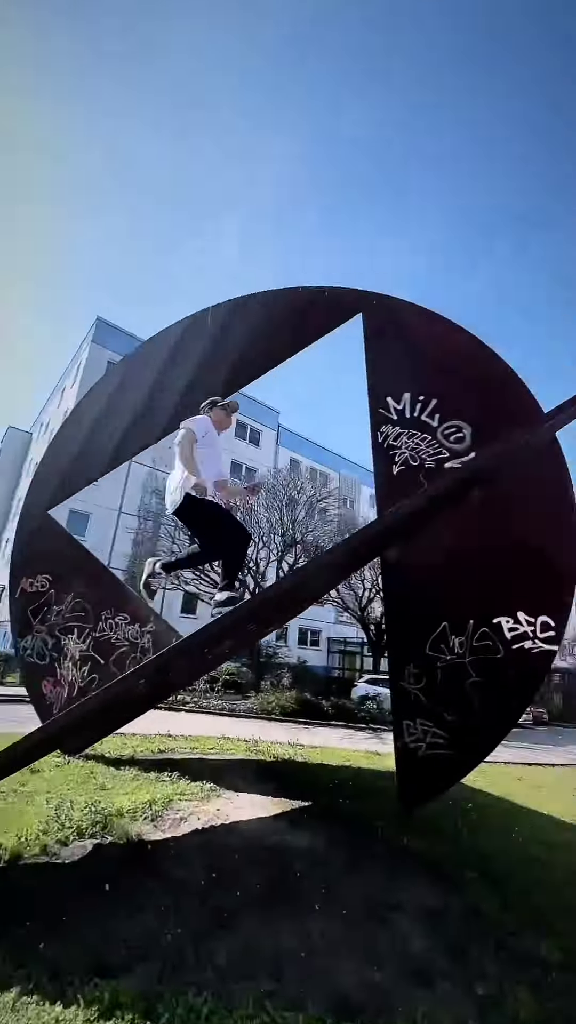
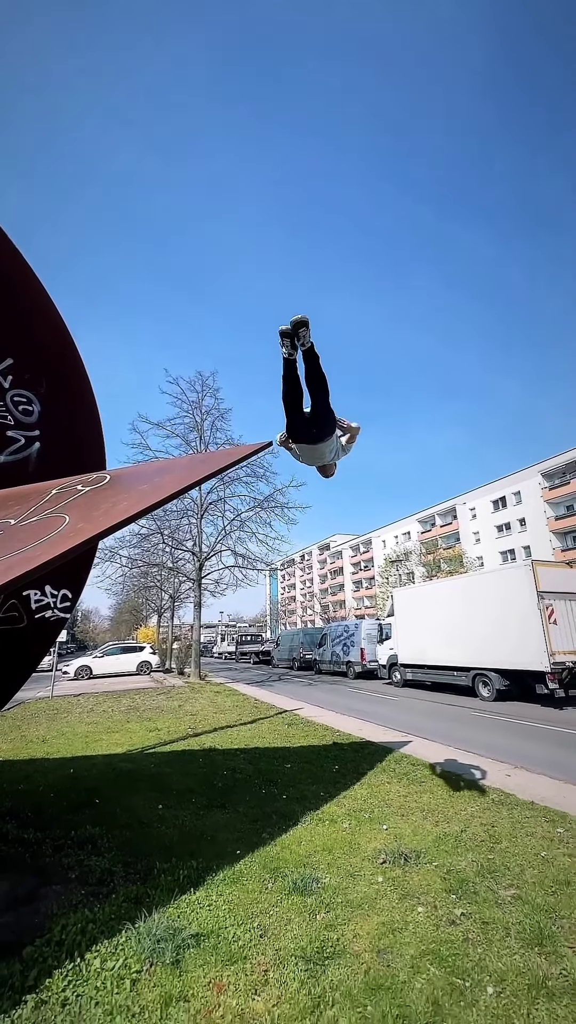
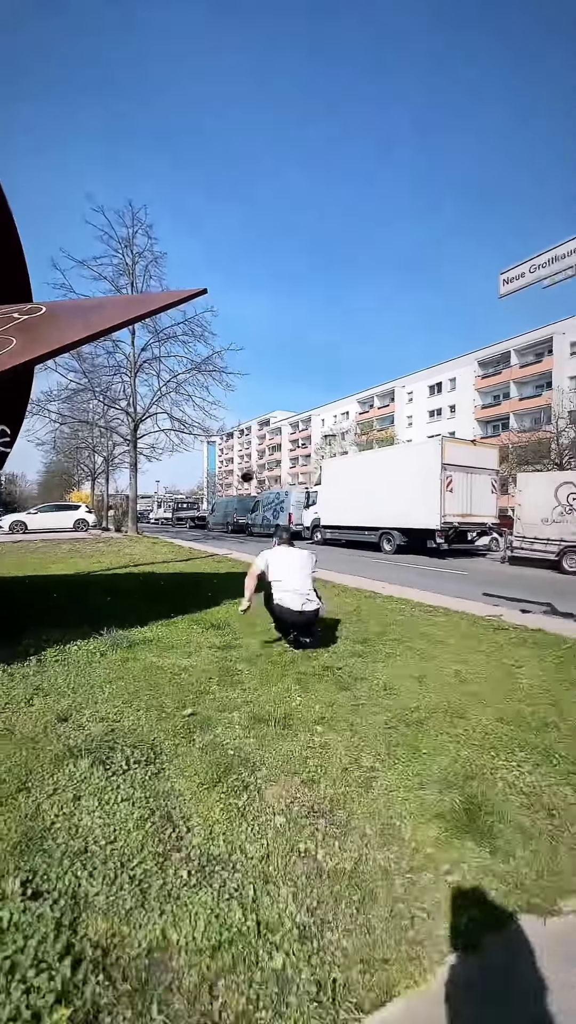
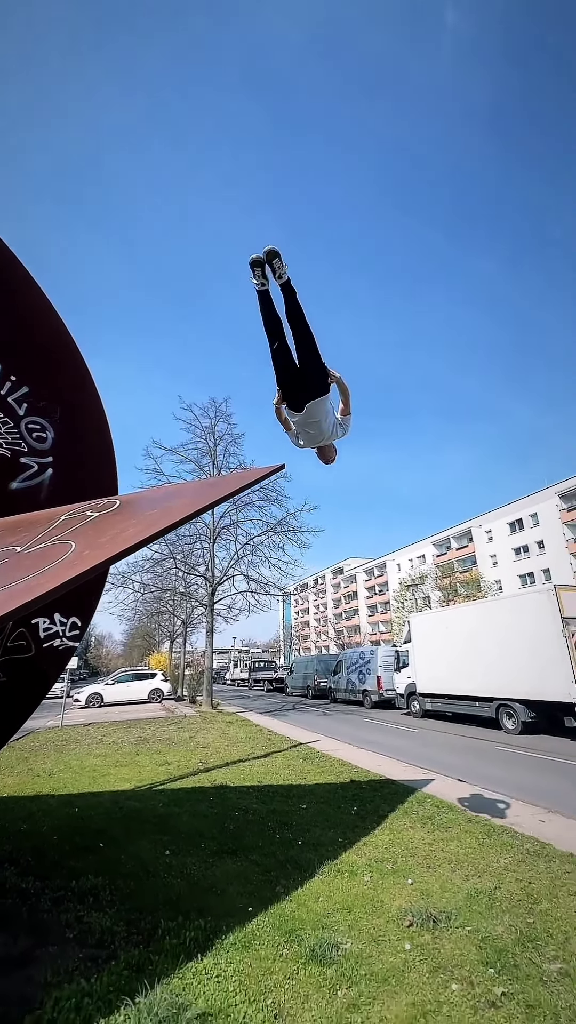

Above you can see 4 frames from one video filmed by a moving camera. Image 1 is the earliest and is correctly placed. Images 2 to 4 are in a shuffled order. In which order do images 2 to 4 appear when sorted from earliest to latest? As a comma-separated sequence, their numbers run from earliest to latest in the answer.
4, 2, 3
